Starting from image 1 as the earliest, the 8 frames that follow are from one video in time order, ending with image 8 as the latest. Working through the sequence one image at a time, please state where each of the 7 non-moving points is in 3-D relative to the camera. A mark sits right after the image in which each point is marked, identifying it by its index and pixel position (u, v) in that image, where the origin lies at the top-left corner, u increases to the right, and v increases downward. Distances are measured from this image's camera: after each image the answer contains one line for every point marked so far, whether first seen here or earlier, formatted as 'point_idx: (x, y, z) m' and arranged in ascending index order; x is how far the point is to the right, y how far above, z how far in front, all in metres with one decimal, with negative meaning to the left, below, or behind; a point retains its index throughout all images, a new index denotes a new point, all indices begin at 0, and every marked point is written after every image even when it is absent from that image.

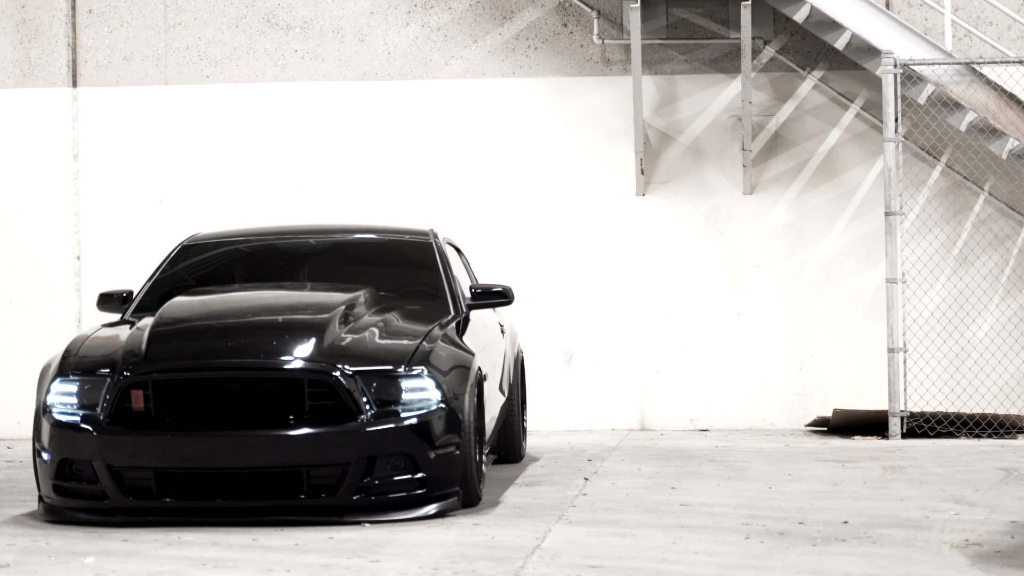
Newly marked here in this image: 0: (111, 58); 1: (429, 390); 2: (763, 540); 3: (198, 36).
0: (-1.6, +0.9, +8.9) m
1: (-0.2, -0.2, +5.0) m
2: (+0.5, -0.5, +4.5) m
3: (-1.3, +1.0, +8.9) m
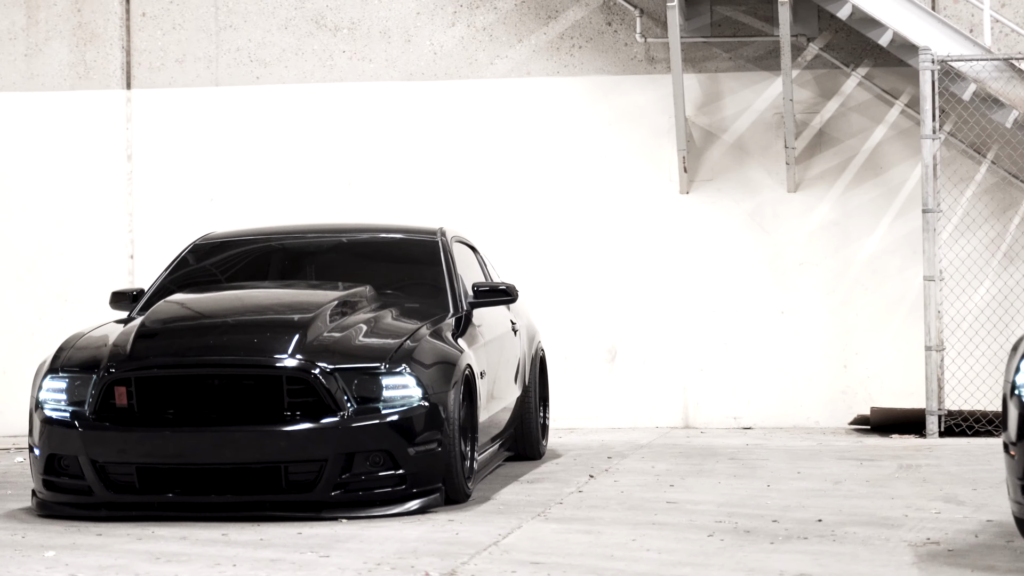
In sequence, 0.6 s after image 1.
0: (-1.4, +0.9, +9.0) m
1: (-0.2, -0.2, +5.1) m
2: (+0.4, -0.5, +4.5) m
3: (-1.1, +1.0, +9.0) m
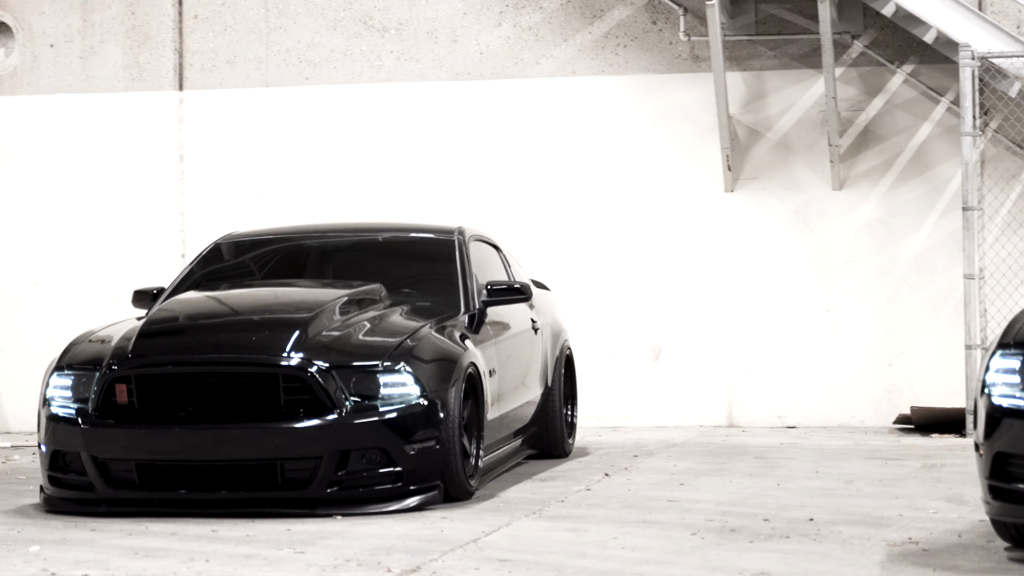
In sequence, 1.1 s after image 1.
0: (-1.2, +0.9, +9.1) m
1: (-0.2, -0.2, +5.1) m
2: (+0.4, -0.5, +4.5) m
3: (-0.9, +1.0, +9.1) m
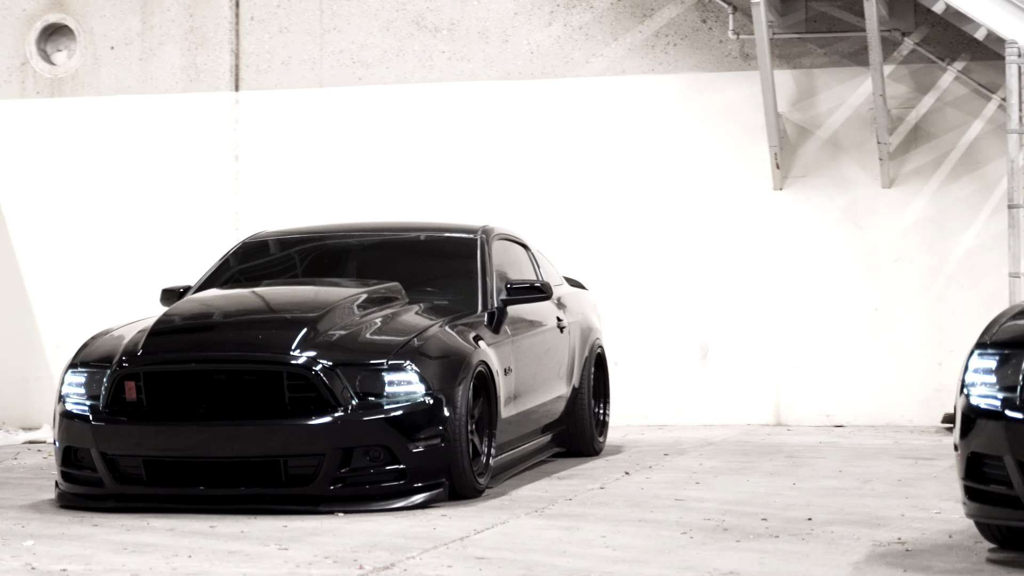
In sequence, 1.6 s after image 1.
0: (-1.0, +0.9, +9.2) m
1: (-0.2, -0.2, +5.2) m
2: (+0.4, -0.5, +4.5) m
3: (-0.7, +1.0, +9.1) m
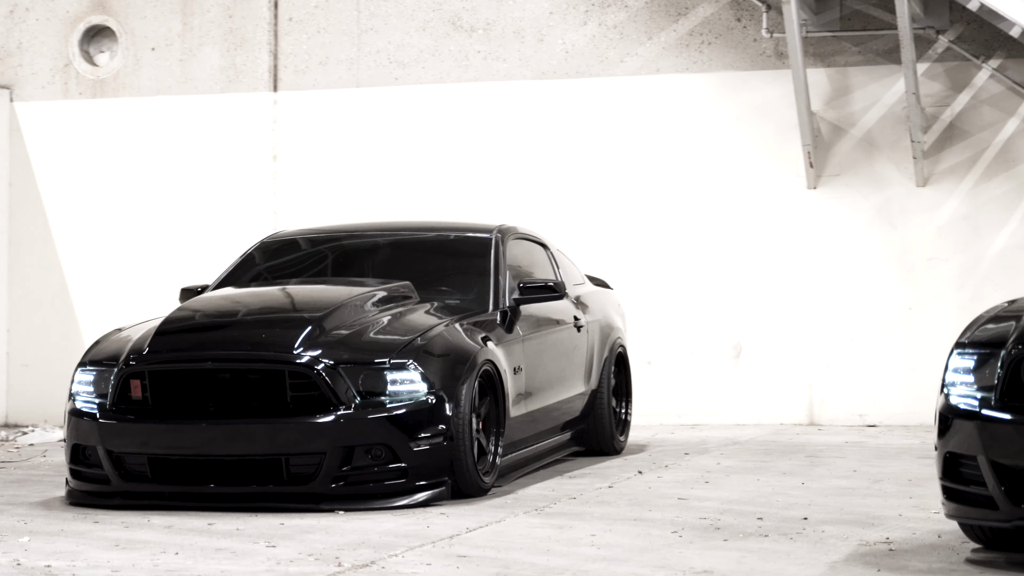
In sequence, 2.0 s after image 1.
0: (-0.9, +0.9, +9.3) m
1: (-0.2, -0.2, +5.2) m
2: (+0.4, -0.5, +4.6) m
3: (-0.5, +1.0, +9.2) m
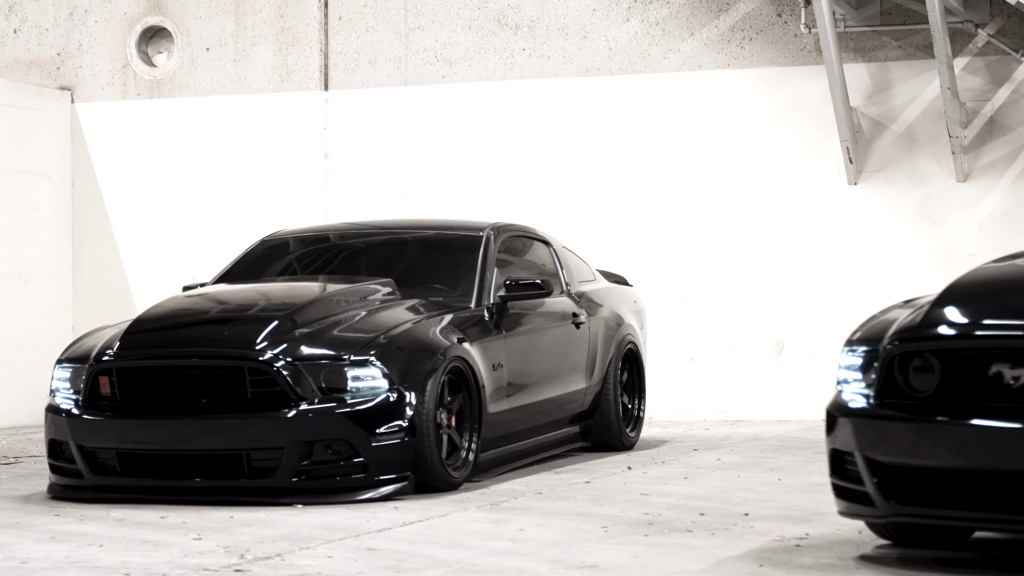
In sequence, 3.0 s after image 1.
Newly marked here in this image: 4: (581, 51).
0: (-0.7, +1.0, +9.4) m
1: (-0.3, -0.2, +5.3) m
2: (+0.2, -0.5, +4.6) m
3: (-0.3, +1.0, +9.3) m
4: (+0.3, +1.0, +9.0) m
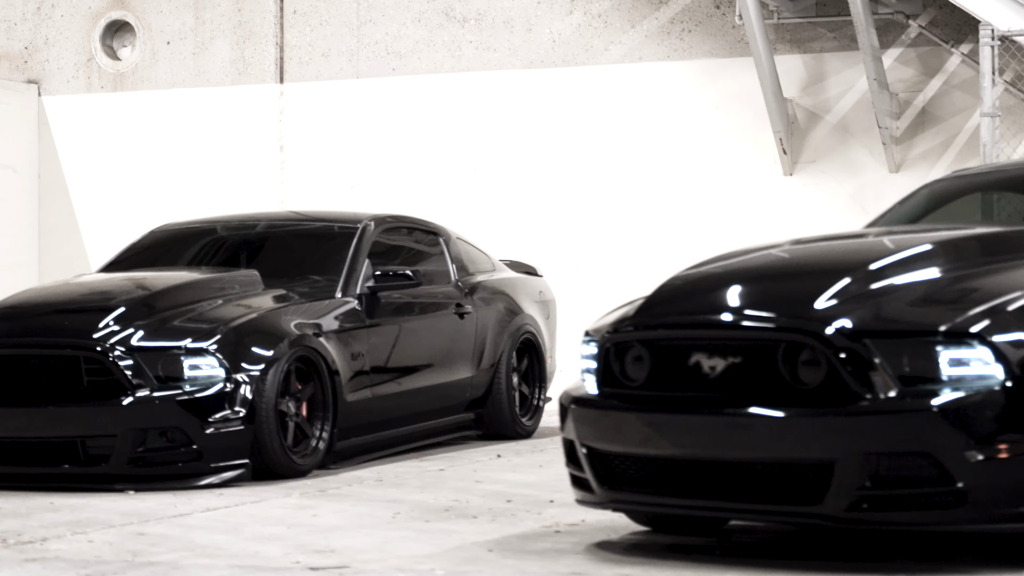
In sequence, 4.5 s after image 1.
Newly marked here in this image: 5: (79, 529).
0: (-0.9, +1.0, +9.5) m
1: (-0.7, -0.2, +5.4) m
2: (-0.2, -0.5, +4.7) m
3: (-0.5, +1.1, +9.4) m
4: (+0.1, +1.0, +9.1) m
5: (-0.9, -0.5, +4.4) m
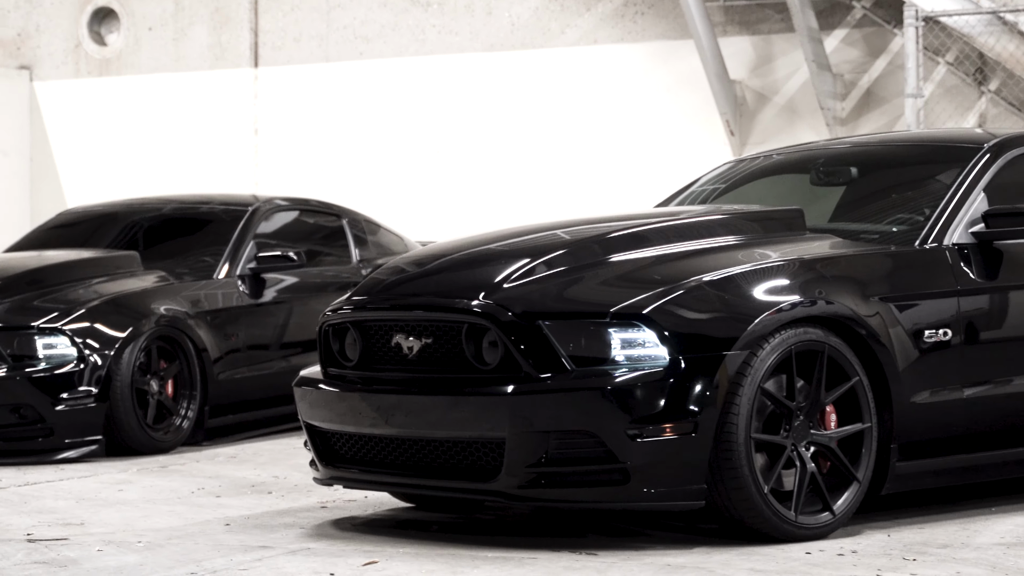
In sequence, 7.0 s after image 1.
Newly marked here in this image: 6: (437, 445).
0: (-1.0, +1.1, +9.7) m
1: (-1.1, -0.1, +5.6) m
2: (-0.7, -0.4, +4.8) m
3: (-0.7, +1.2, +9.5) m
4: (-0.1, +1.1, +9.2) m
5: (-1.3, -0.4, +4.6) m
6: (-0.1, -0.3, +3.7) m
